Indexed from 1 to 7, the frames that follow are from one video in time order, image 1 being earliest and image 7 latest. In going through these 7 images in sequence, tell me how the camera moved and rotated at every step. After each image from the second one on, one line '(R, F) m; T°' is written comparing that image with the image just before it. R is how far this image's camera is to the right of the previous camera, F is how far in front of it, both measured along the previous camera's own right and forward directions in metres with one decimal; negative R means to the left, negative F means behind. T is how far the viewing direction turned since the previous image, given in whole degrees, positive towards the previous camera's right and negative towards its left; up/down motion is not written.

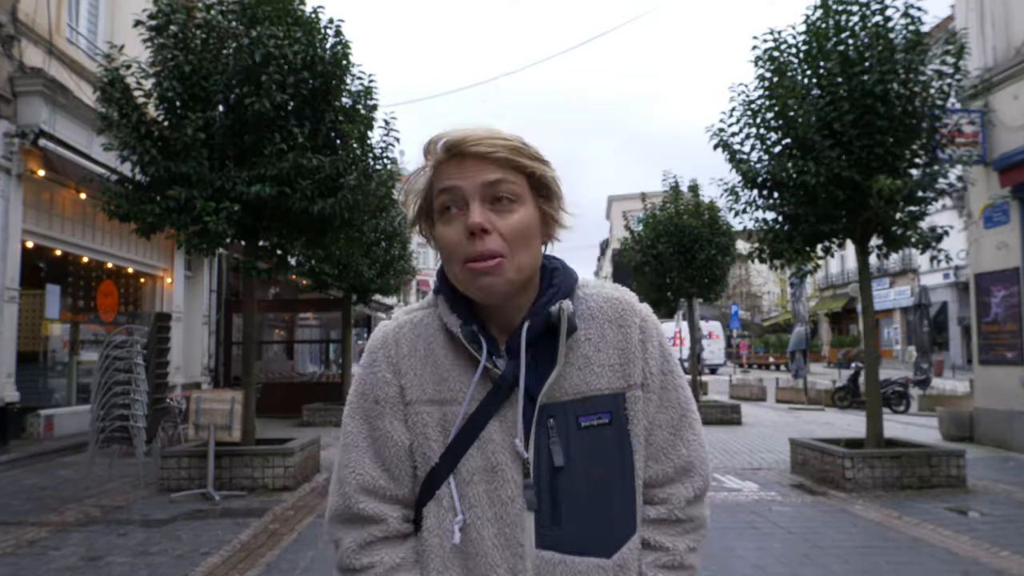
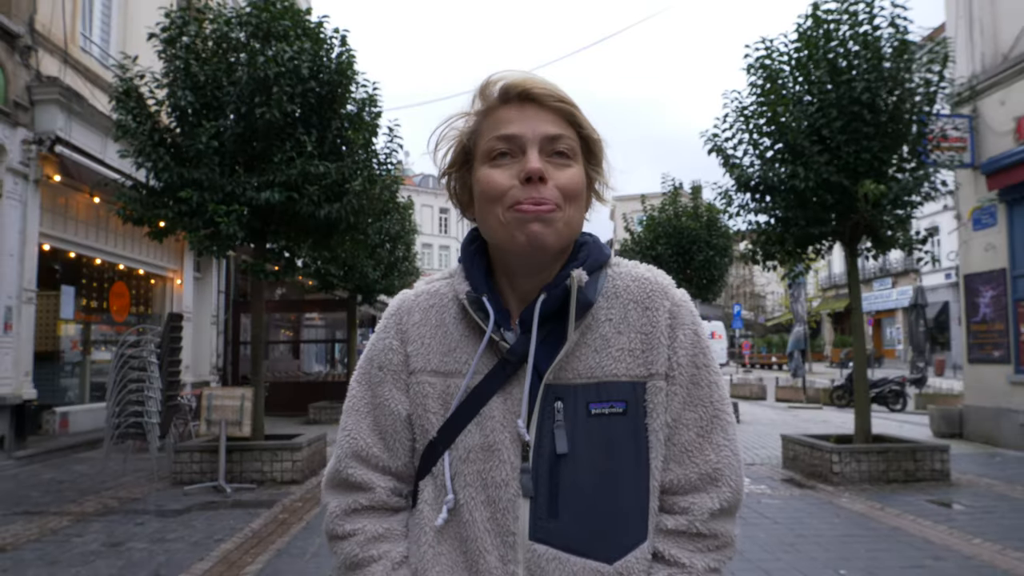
(+0.1, -0.3) m; 0°
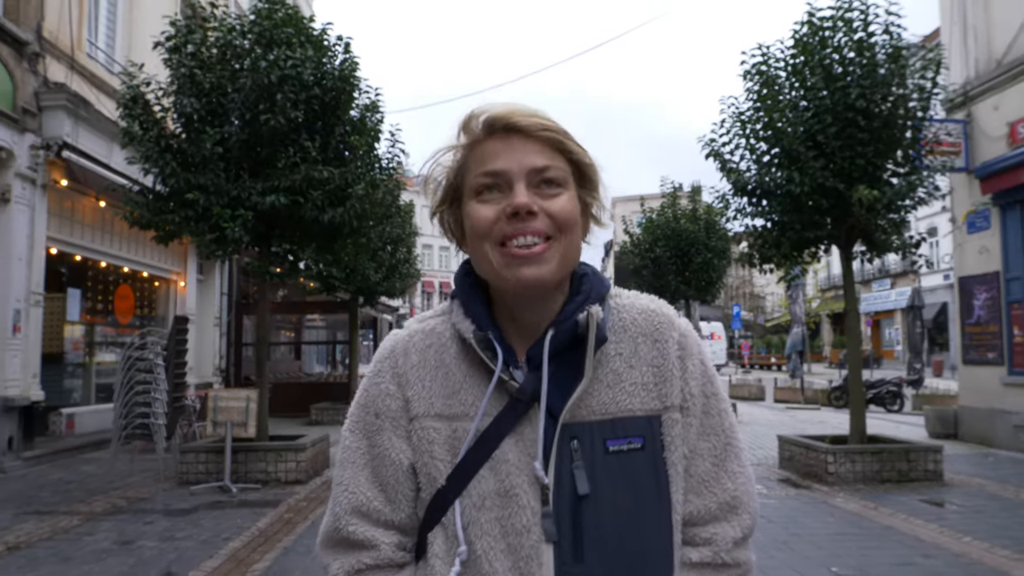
(0.0, -0.1) m; 0°
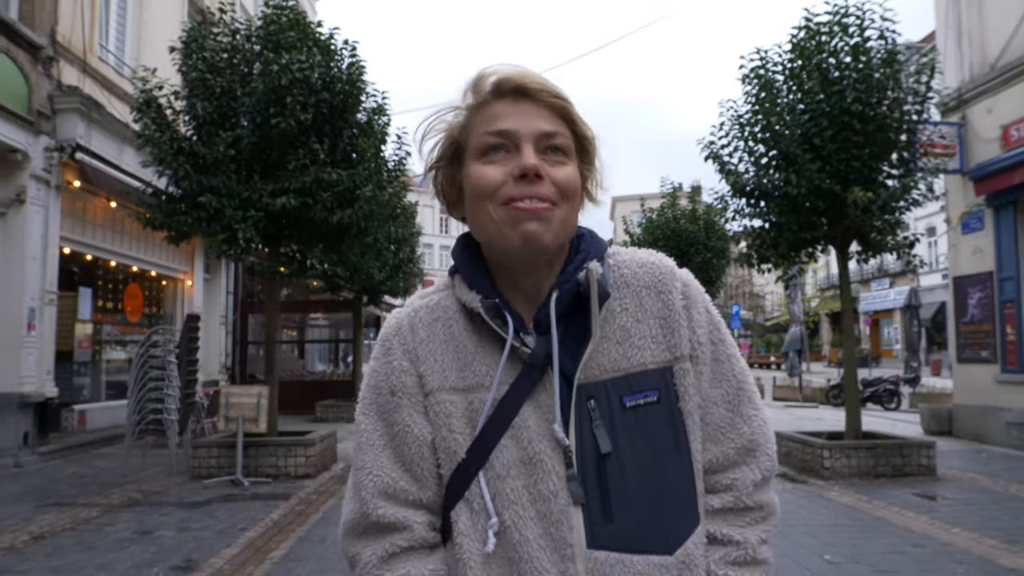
(0.0, -0.2) m; 0°
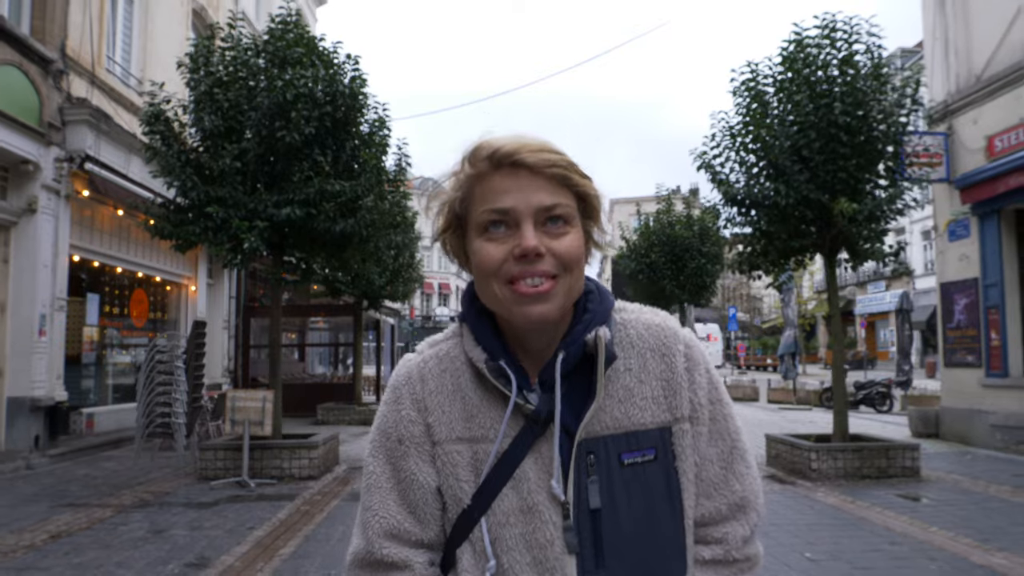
(0.0, -0.3) m; 0°
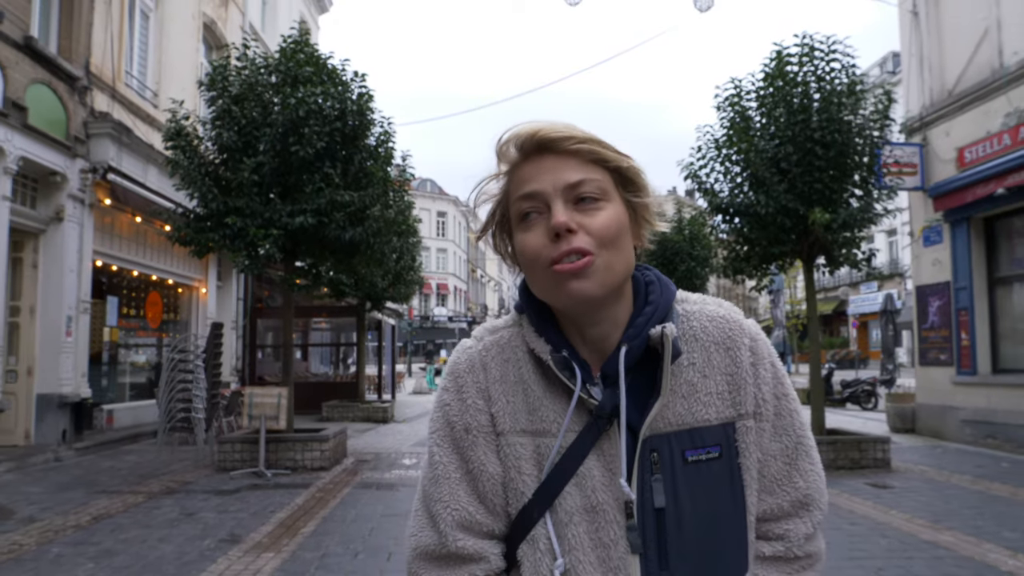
(0.0, -0.6) m; 0°
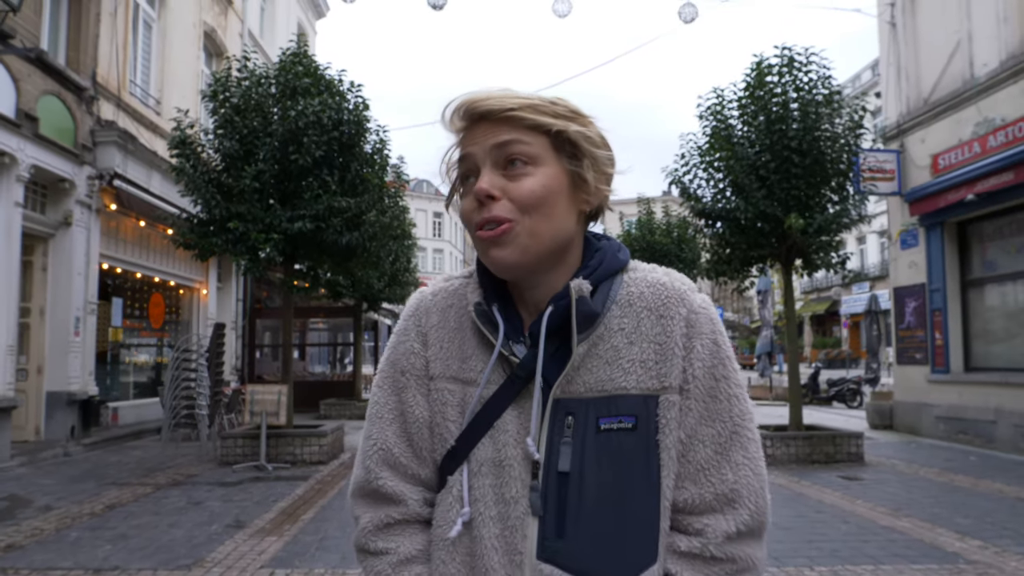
(+0.1, -0.4) m; 0°
